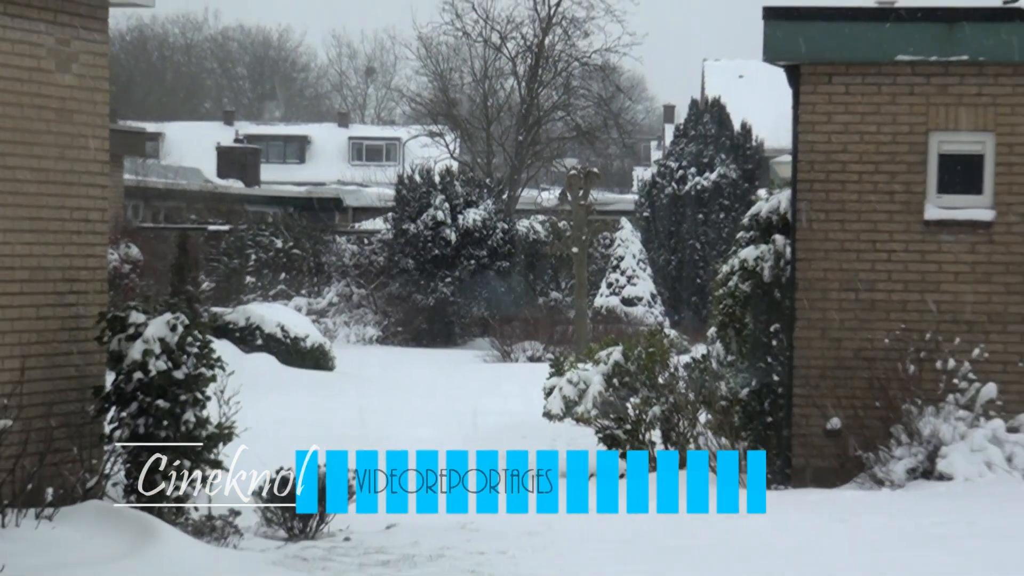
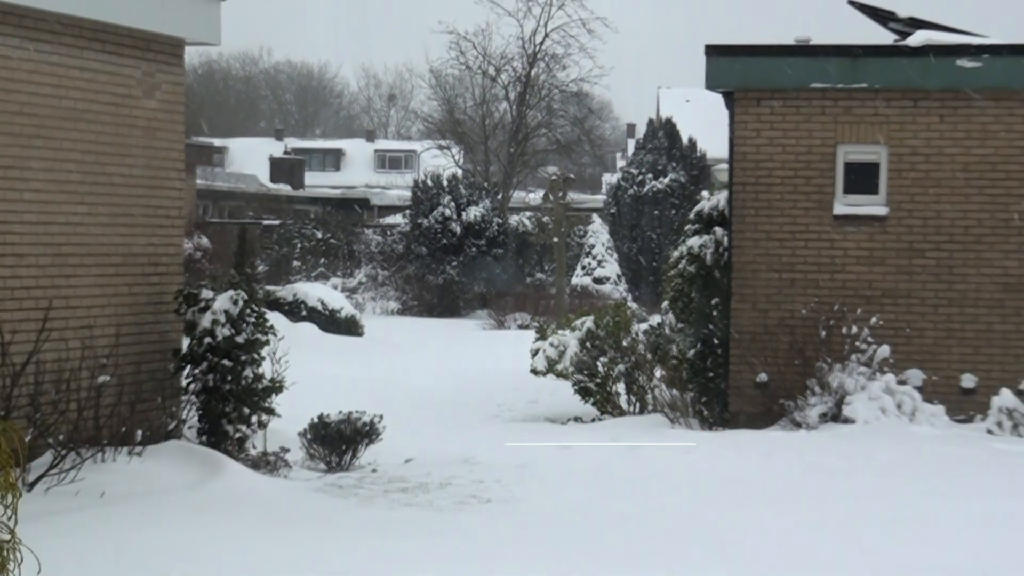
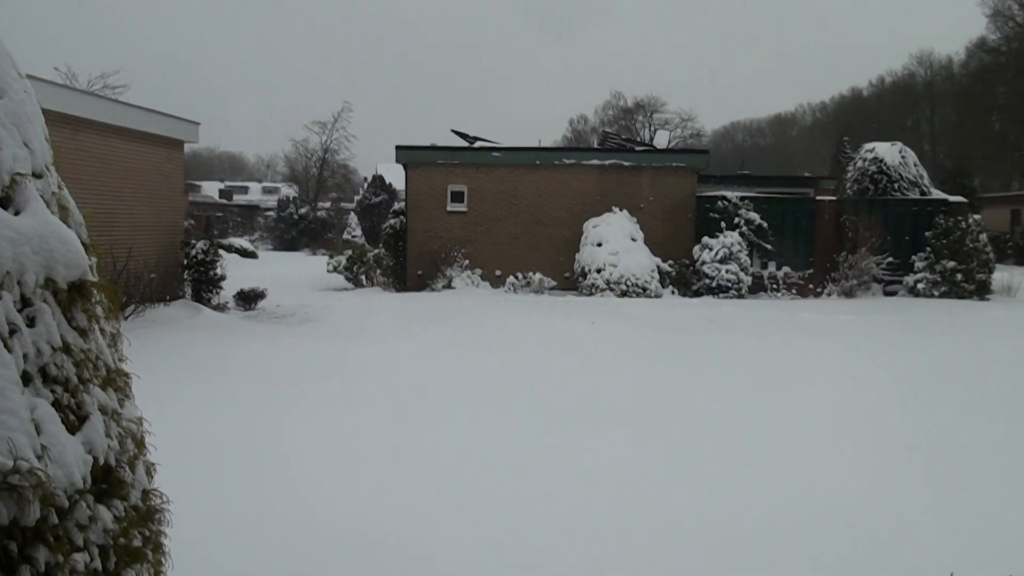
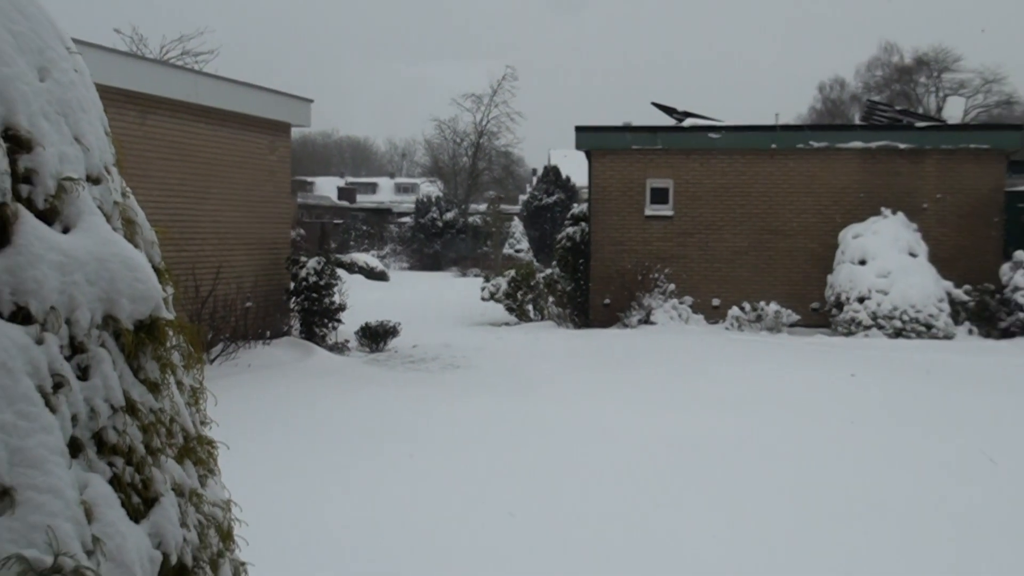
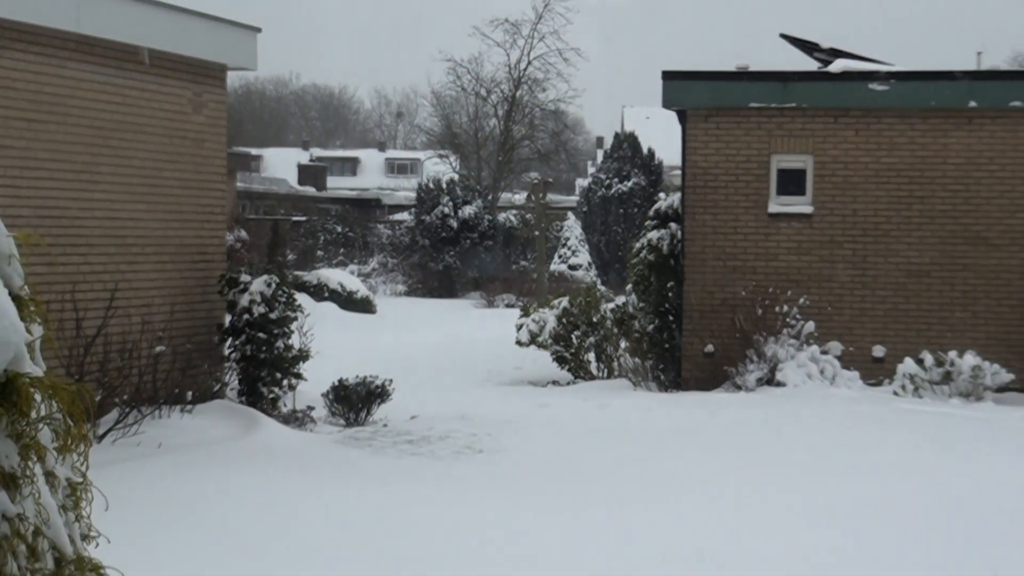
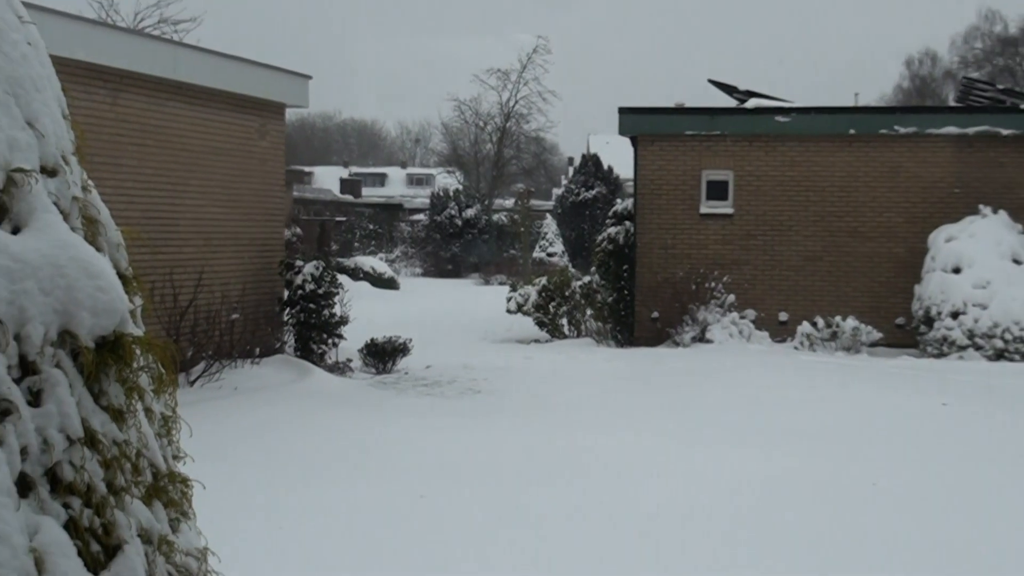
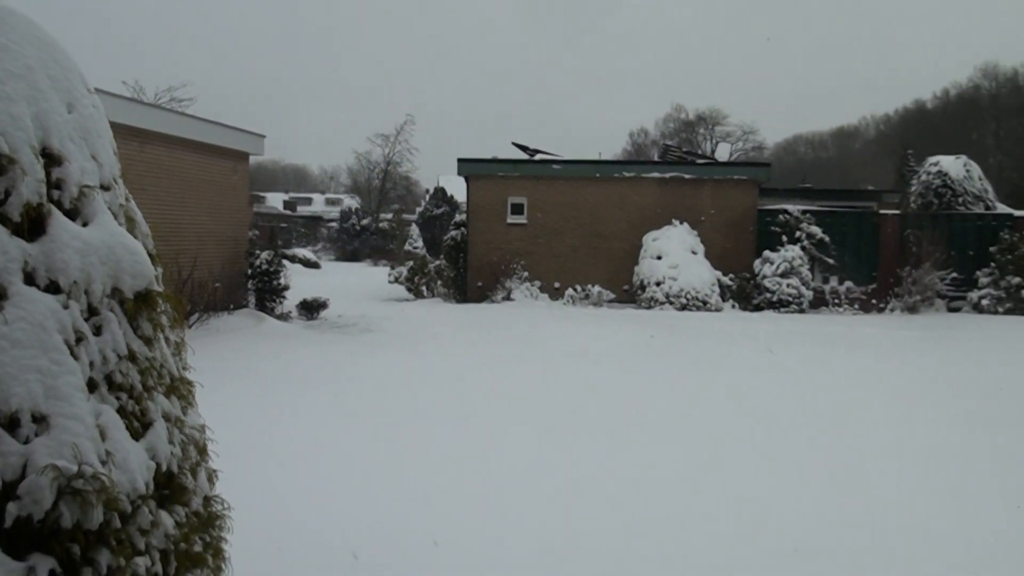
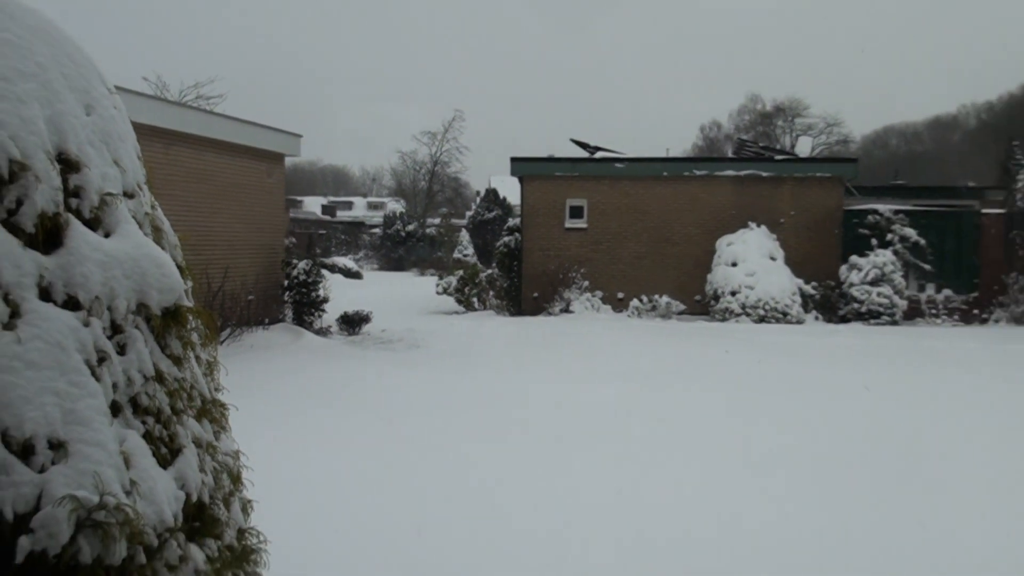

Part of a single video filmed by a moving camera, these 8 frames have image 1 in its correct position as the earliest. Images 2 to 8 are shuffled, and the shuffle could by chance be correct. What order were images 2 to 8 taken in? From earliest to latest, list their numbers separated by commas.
2, 5, 6, 4, 8, 7, 3
